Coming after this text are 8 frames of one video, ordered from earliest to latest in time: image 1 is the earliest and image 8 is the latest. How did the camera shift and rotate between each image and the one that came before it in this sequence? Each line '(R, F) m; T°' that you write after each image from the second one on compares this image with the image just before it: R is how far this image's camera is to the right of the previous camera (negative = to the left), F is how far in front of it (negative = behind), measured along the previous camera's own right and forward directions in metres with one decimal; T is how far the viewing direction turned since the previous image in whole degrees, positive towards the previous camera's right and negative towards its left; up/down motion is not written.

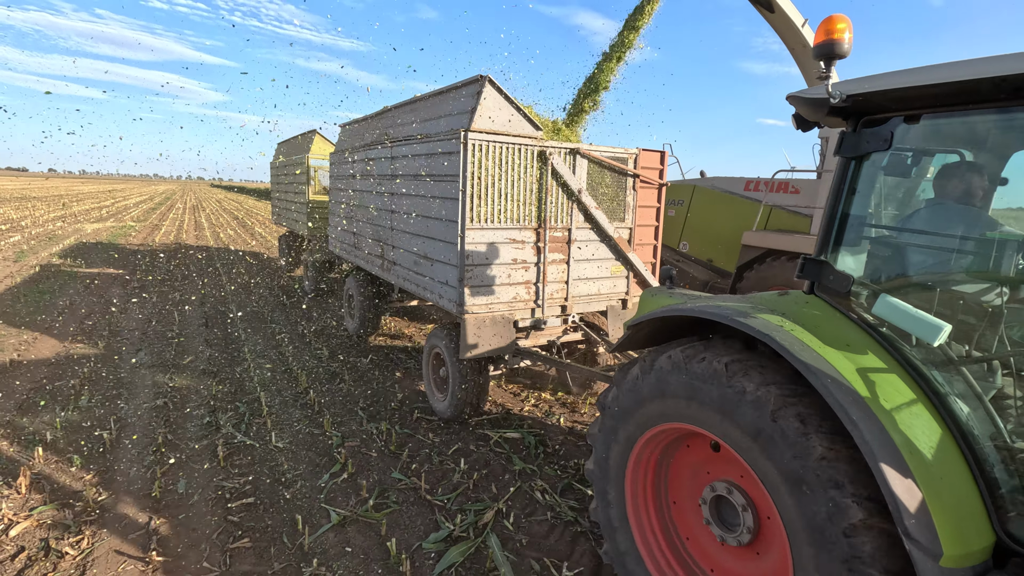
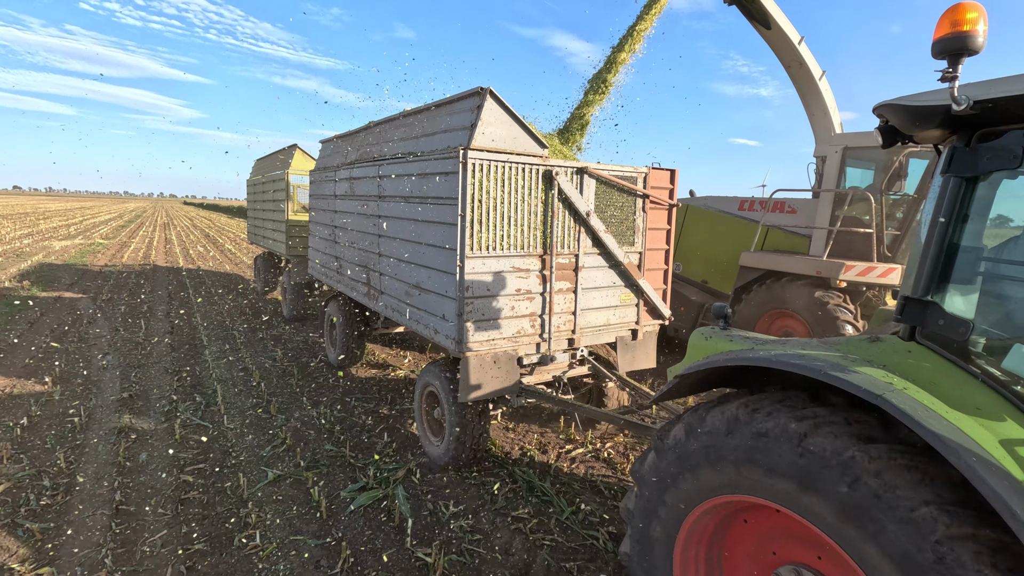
(-0.2, +0.4) m; +2°
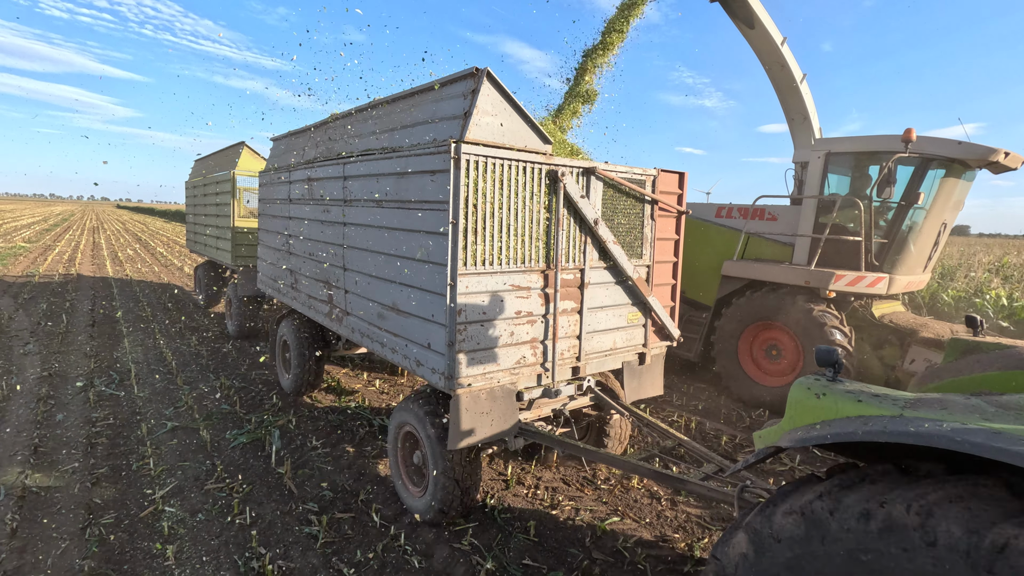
(-0.3, +0.6) m; +5°
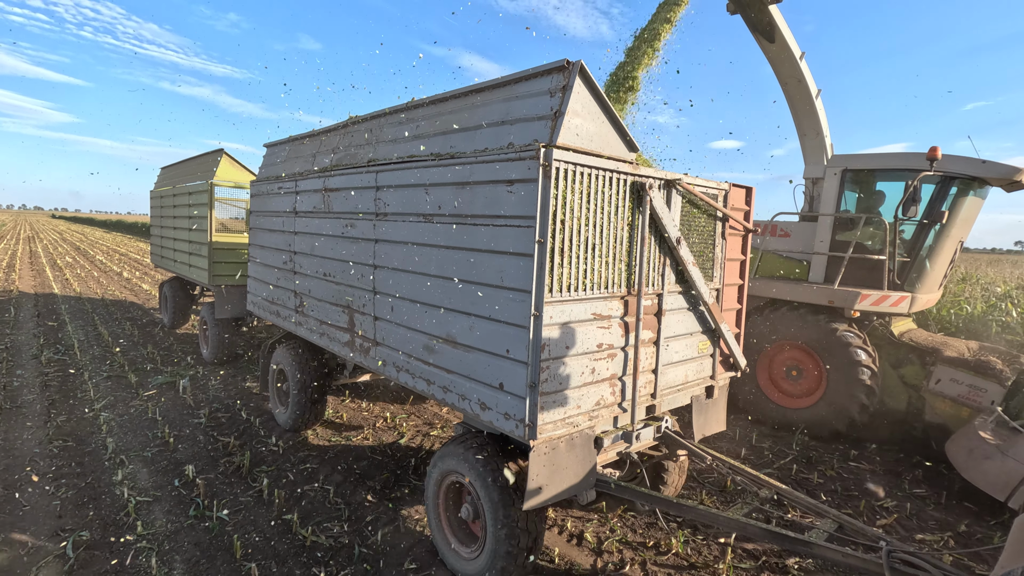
(-0.6, +0.4) m; +4°
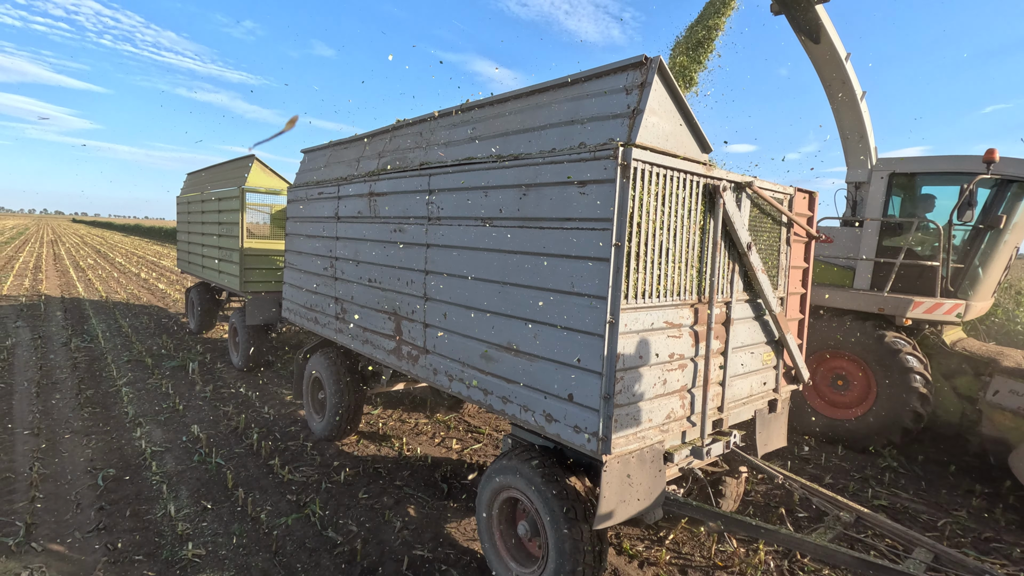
(-0.3, +0.1) m; -1°
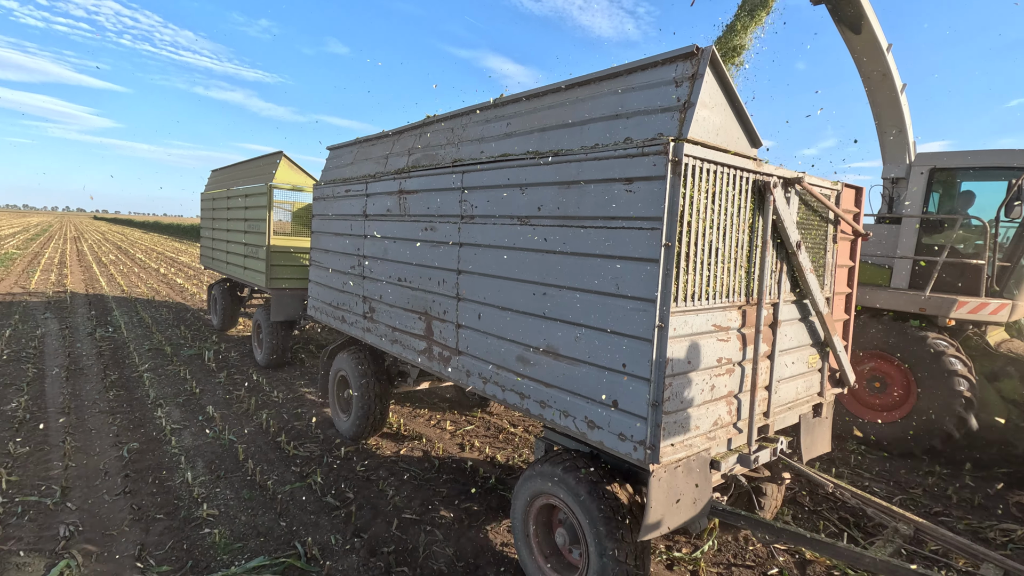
(-0.1, +0.1) m; -2°
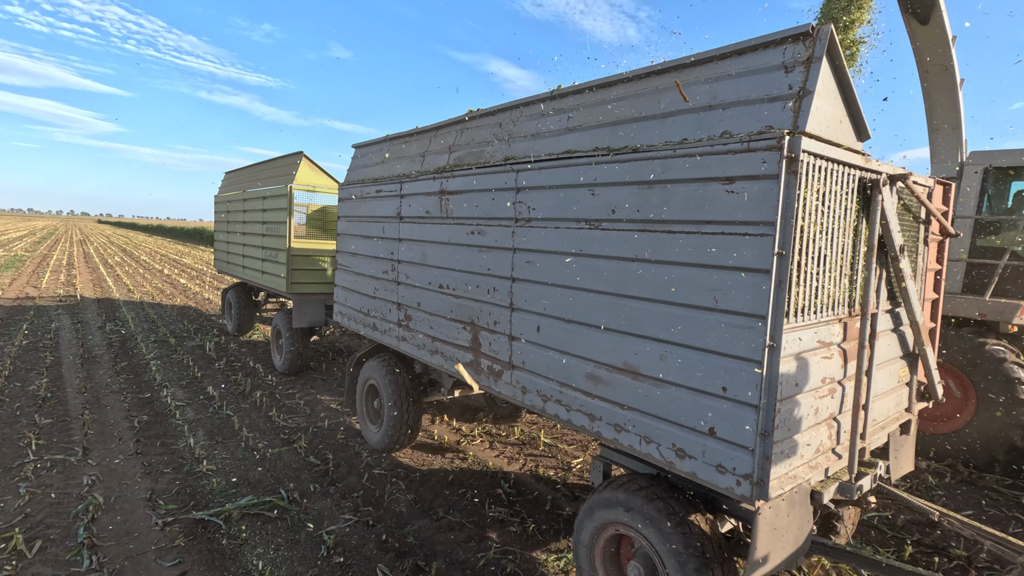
(-0.3, +0.3) m; -1°
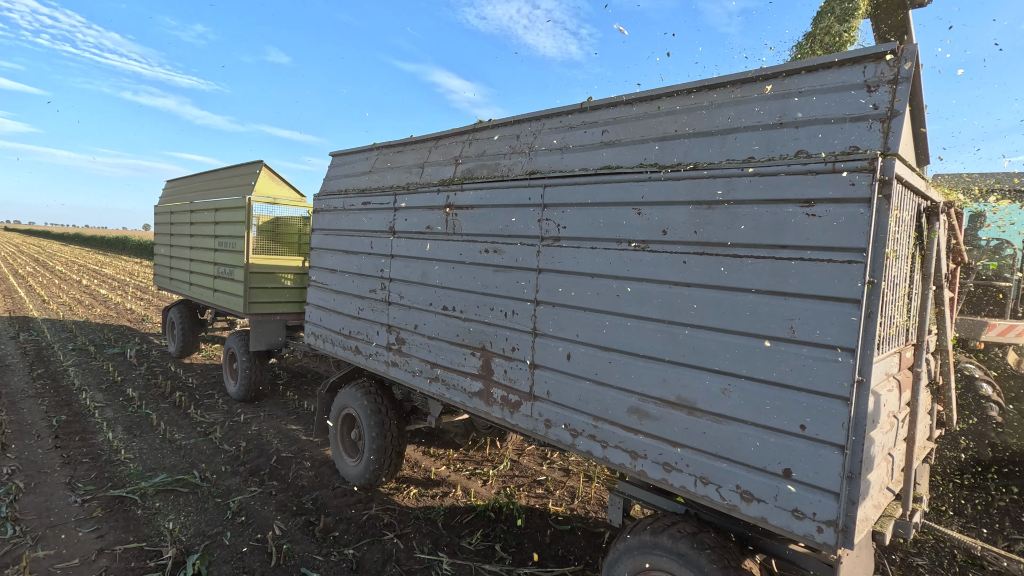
(-0.4, +0.3) m; +6°
